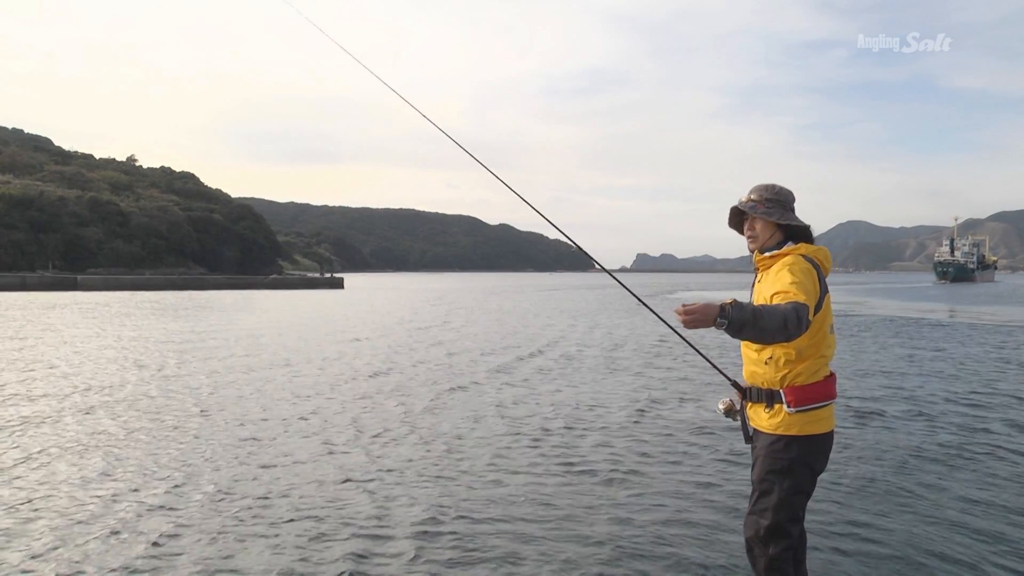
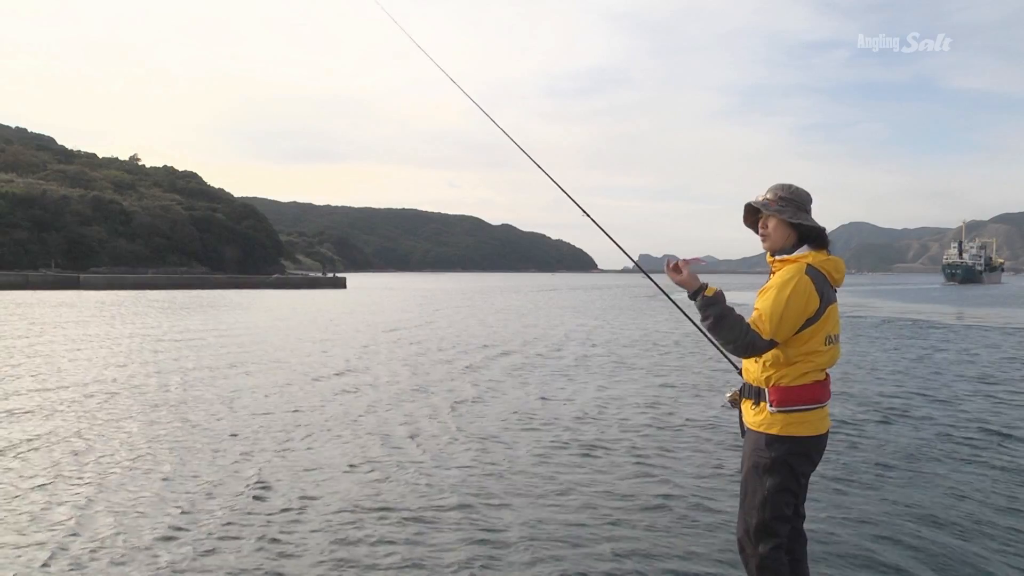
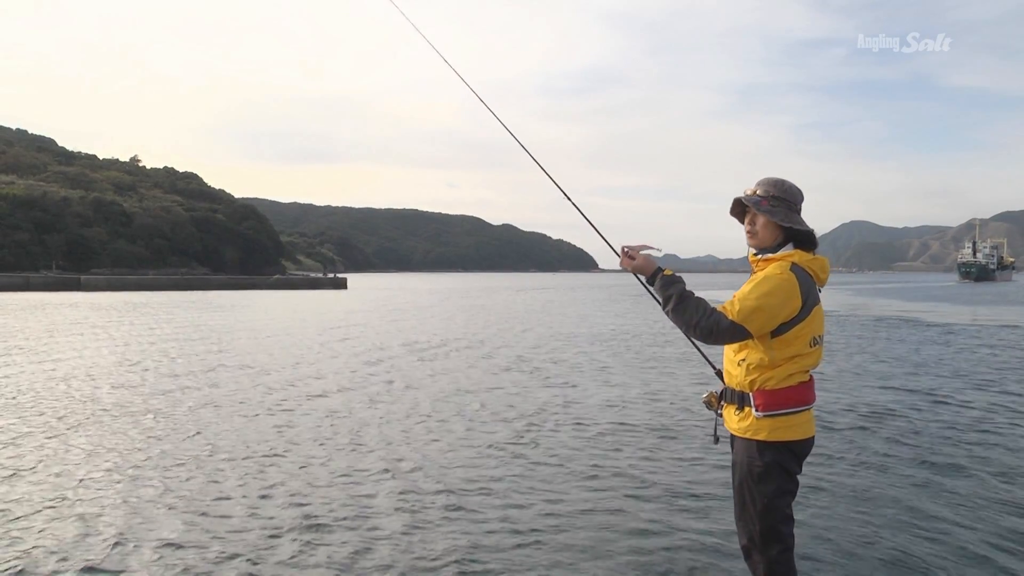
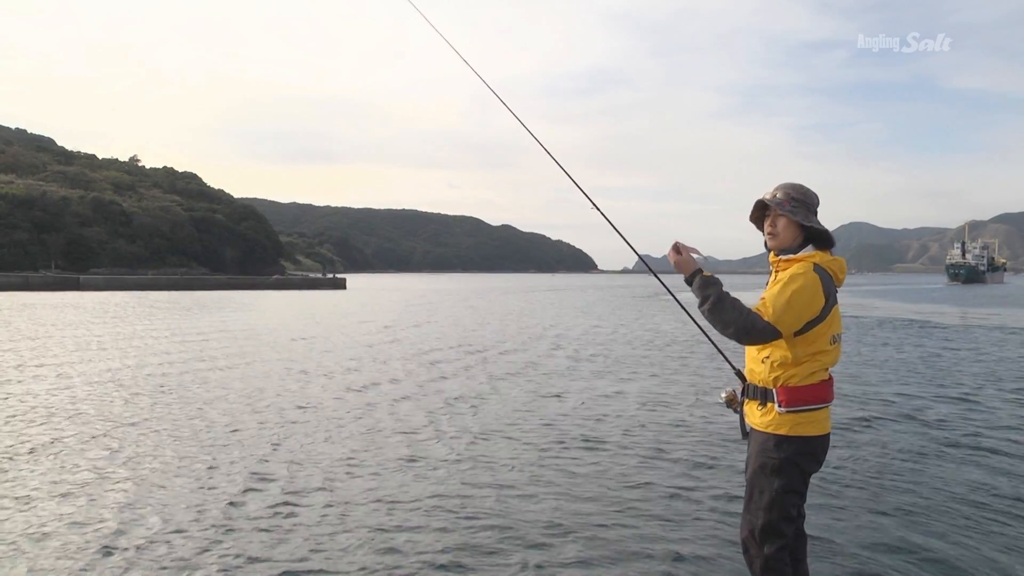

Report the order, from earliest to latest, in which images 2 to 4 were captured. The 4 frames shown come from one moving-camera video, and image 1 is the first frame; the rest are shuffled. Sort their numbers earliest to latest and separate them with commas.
2, 4, 3
